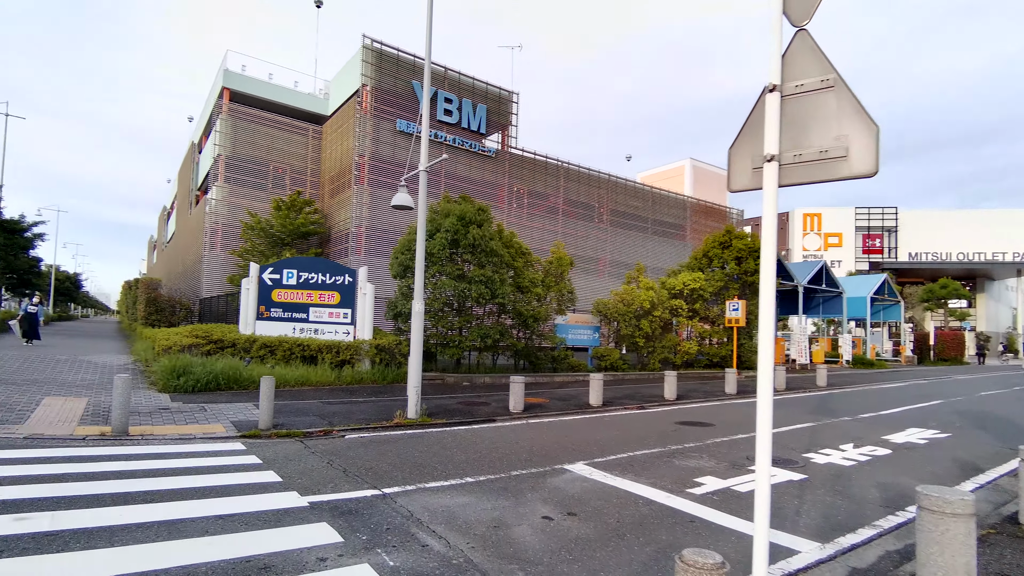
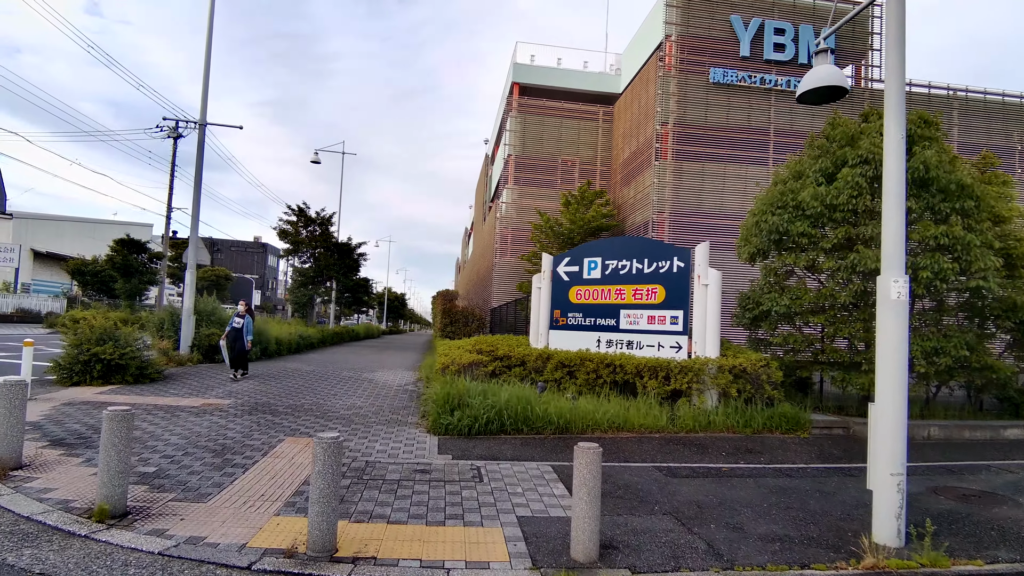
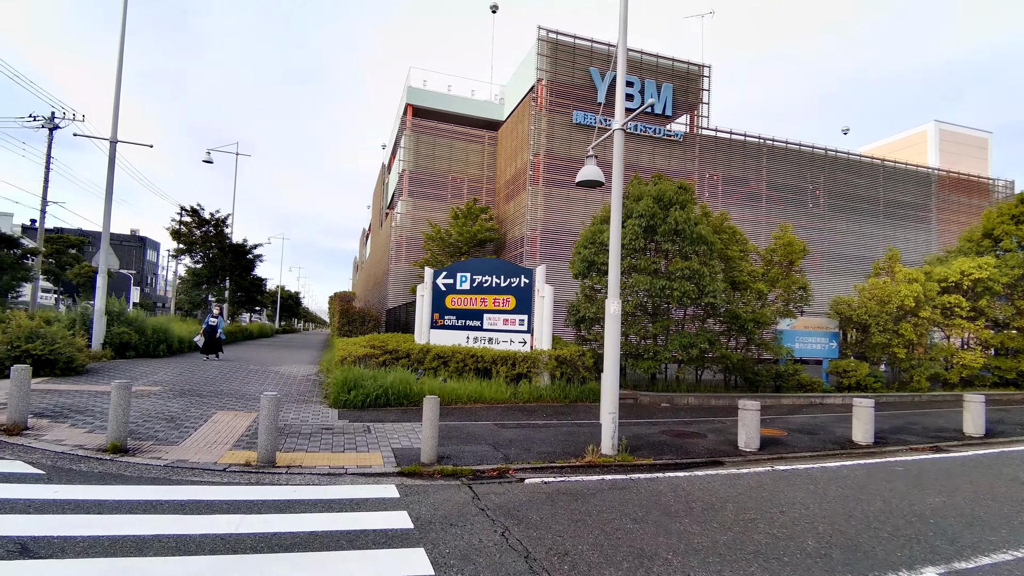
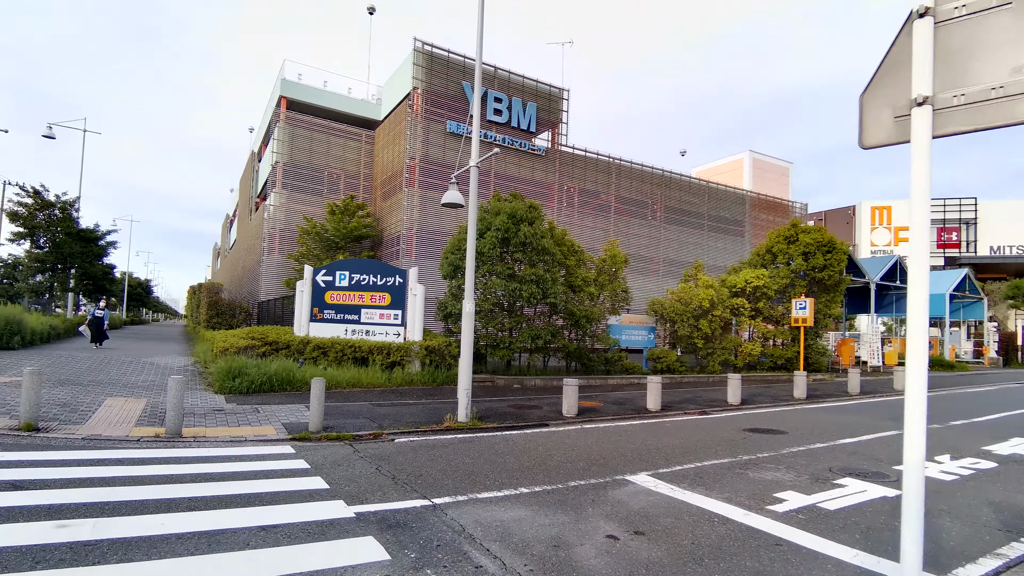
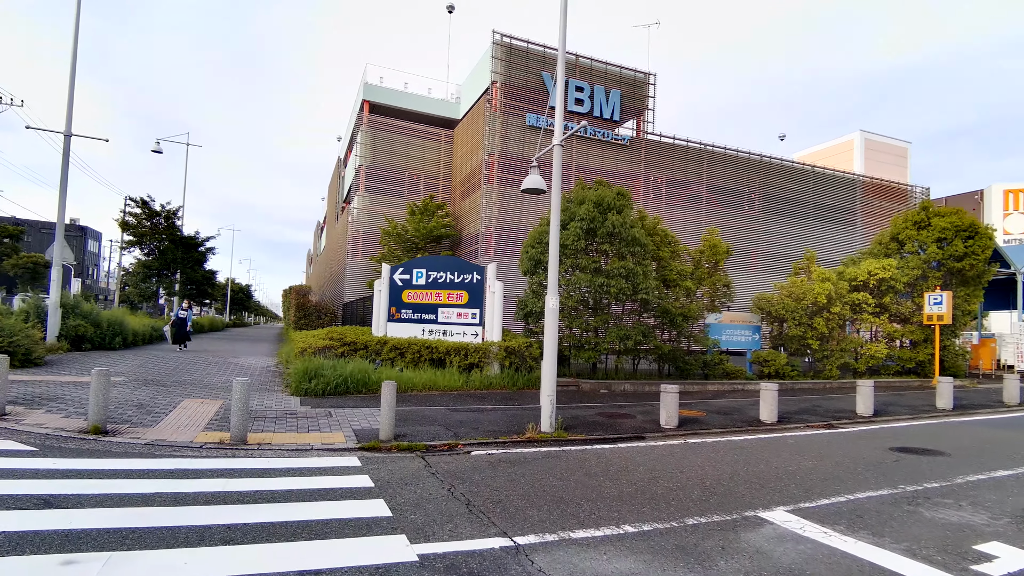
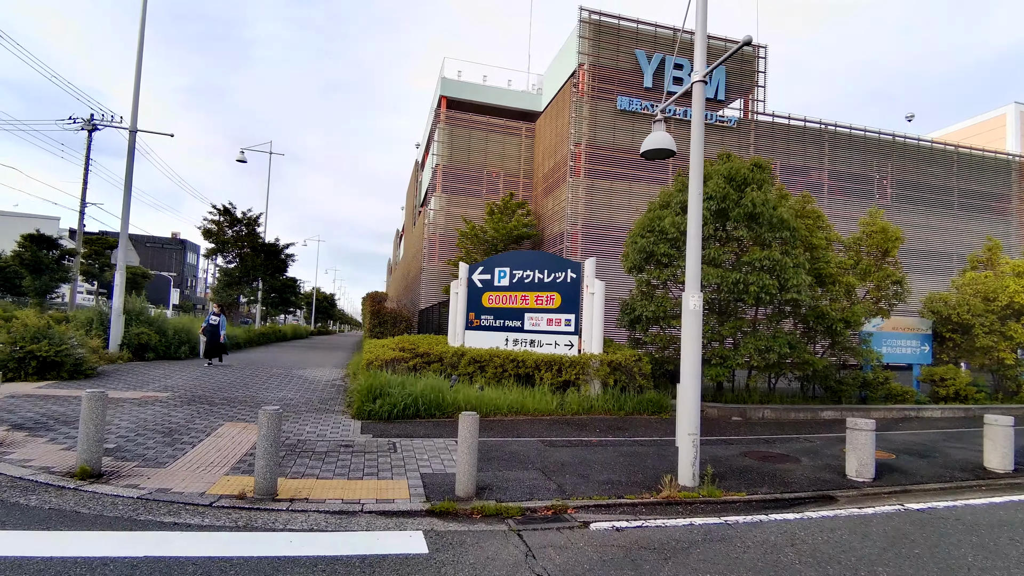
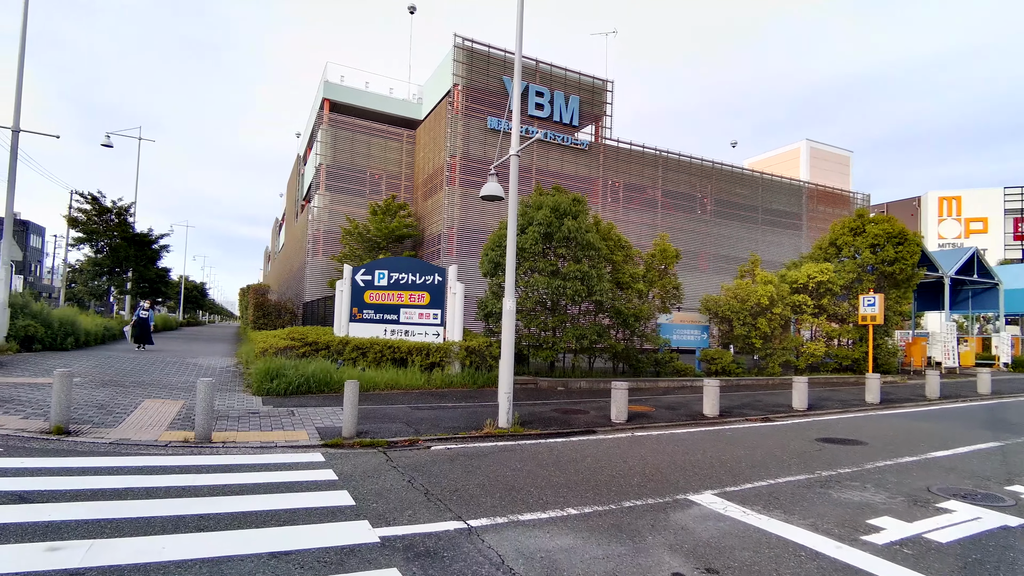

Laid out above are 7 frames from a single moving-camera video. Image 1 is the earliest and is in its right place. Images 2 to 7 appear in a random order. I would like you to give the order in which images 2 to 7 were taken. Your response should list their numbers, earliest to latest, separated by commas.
4, 7, 5, 3, 6, 2
